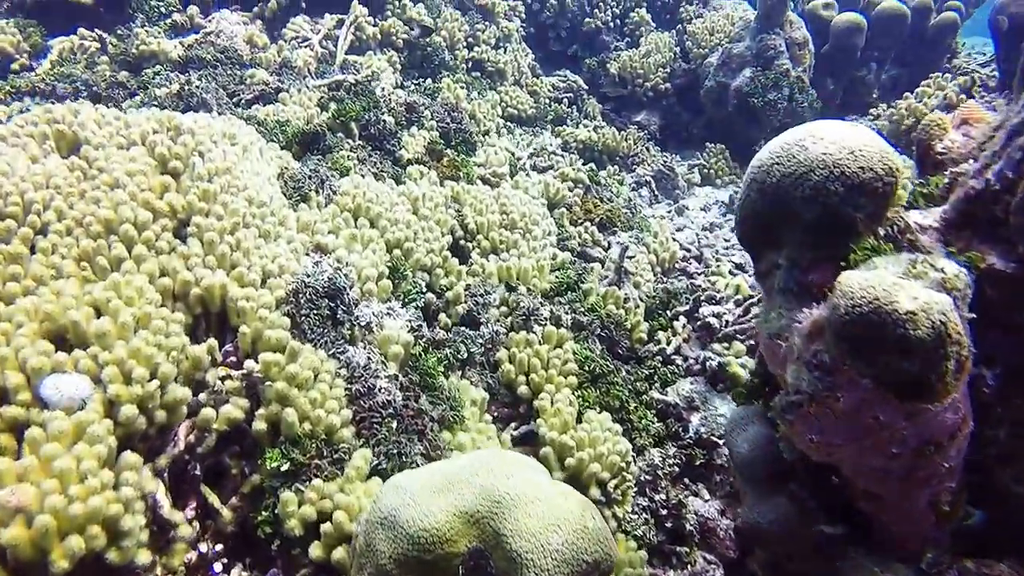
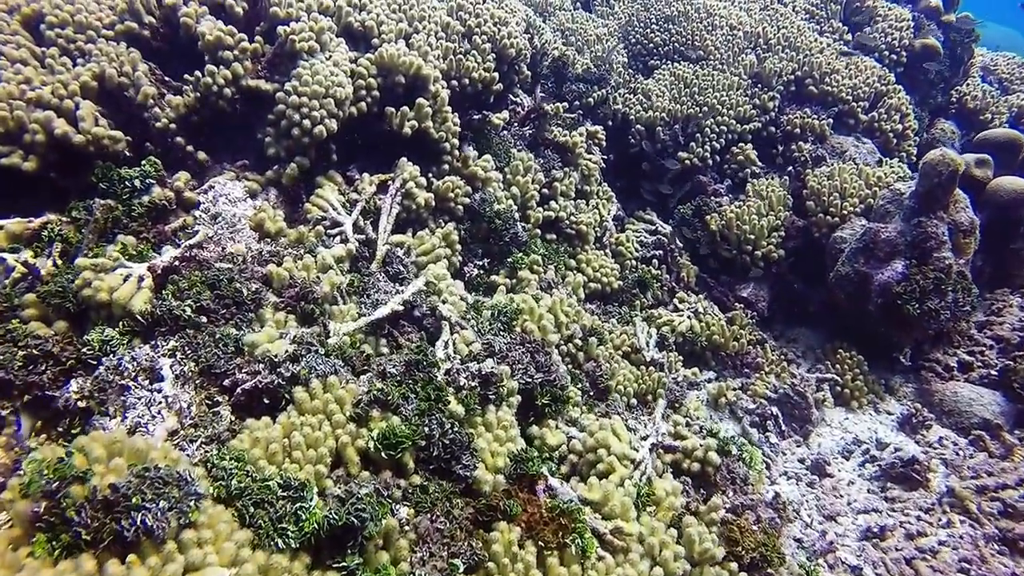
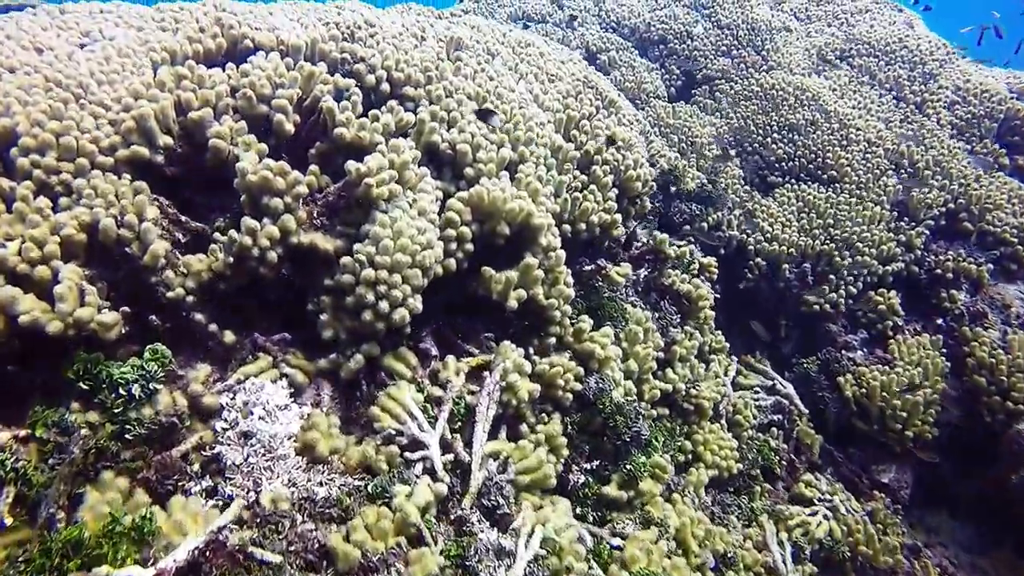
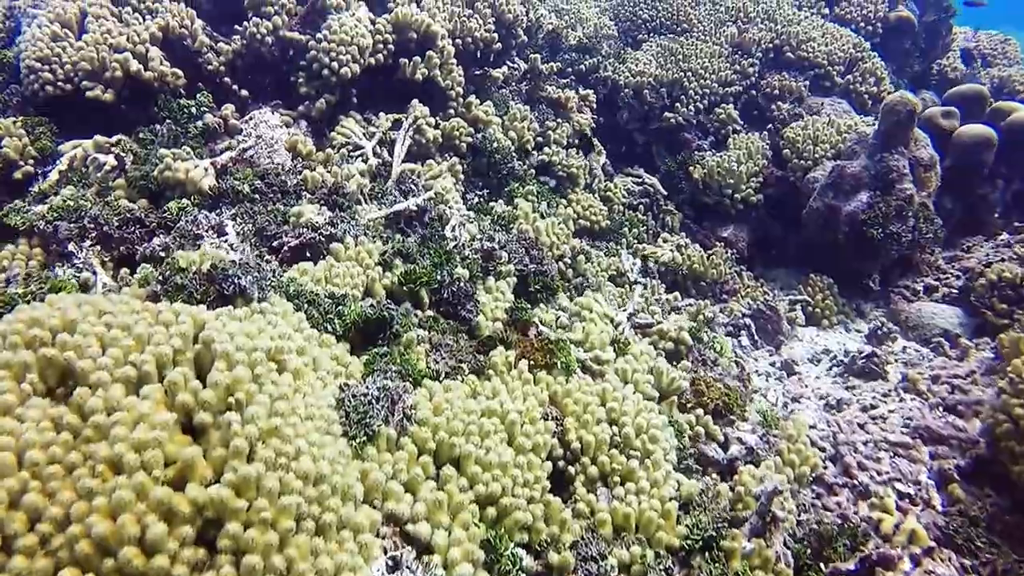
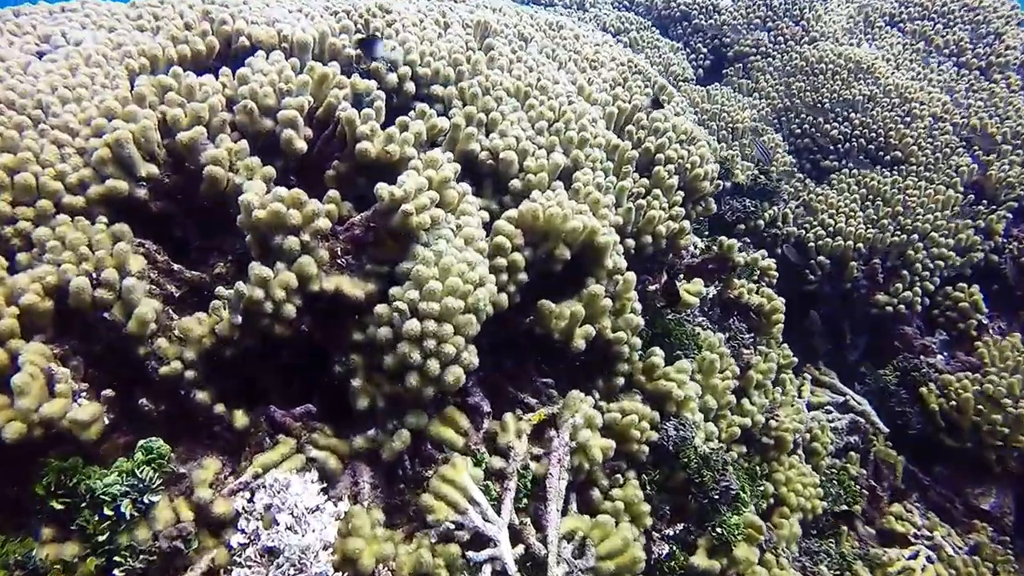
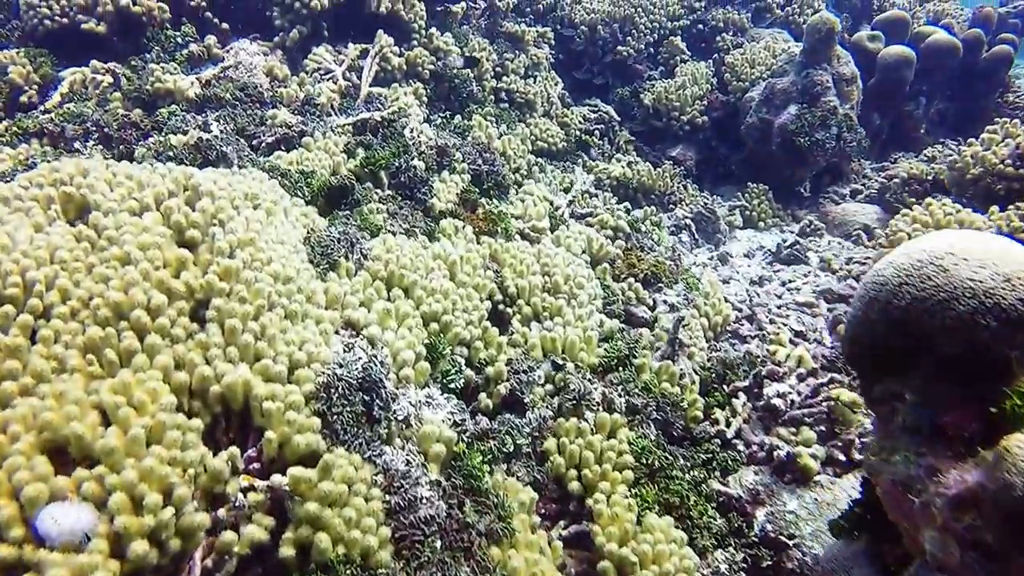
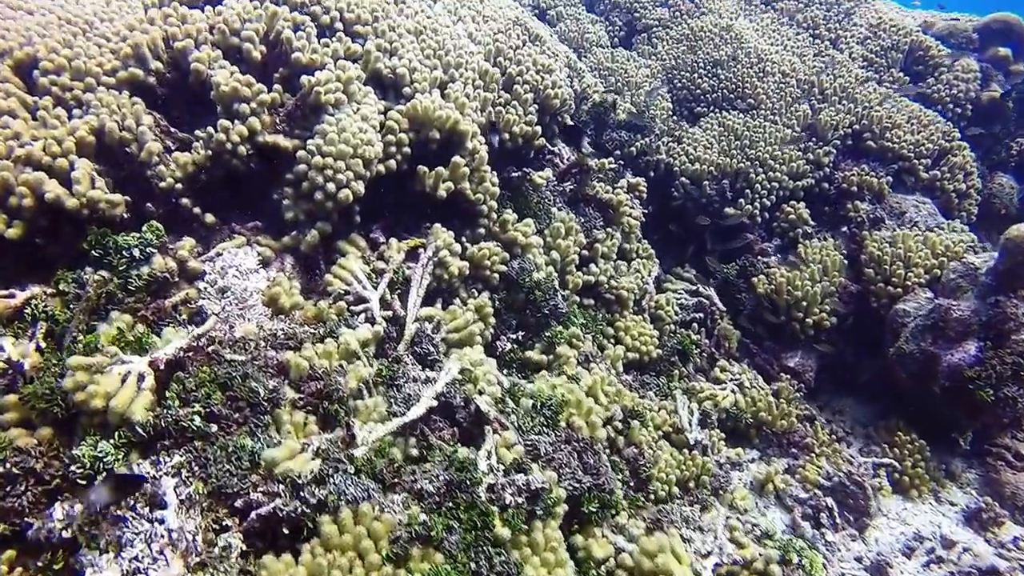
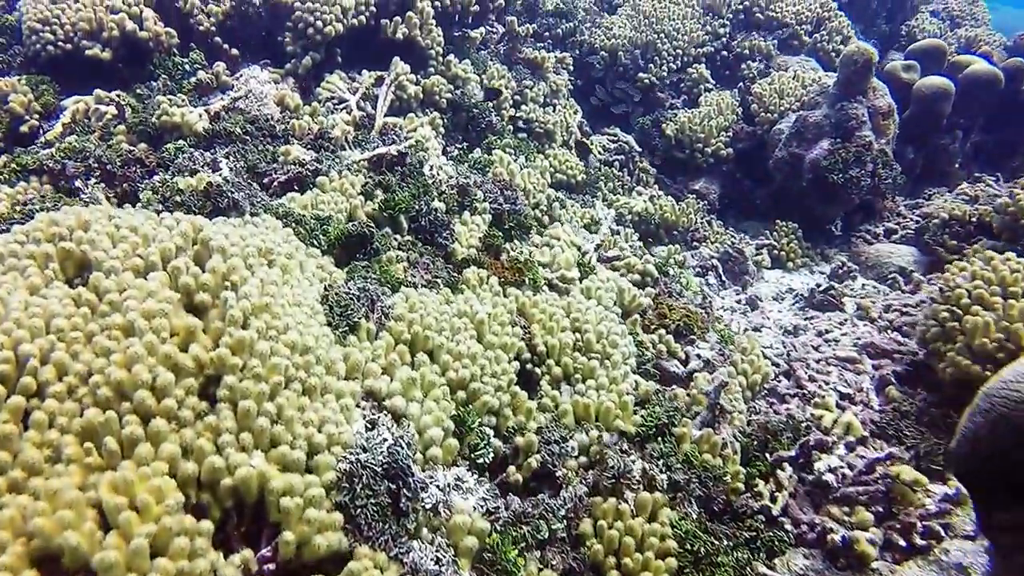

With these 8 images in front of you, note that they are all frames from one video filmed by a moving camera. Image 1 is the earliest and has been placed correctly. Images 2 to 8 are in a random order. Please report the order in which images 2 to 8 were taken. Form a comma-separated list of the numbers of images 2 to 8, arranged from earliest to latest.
6, 8, 4, 2, 7, 3, 5
